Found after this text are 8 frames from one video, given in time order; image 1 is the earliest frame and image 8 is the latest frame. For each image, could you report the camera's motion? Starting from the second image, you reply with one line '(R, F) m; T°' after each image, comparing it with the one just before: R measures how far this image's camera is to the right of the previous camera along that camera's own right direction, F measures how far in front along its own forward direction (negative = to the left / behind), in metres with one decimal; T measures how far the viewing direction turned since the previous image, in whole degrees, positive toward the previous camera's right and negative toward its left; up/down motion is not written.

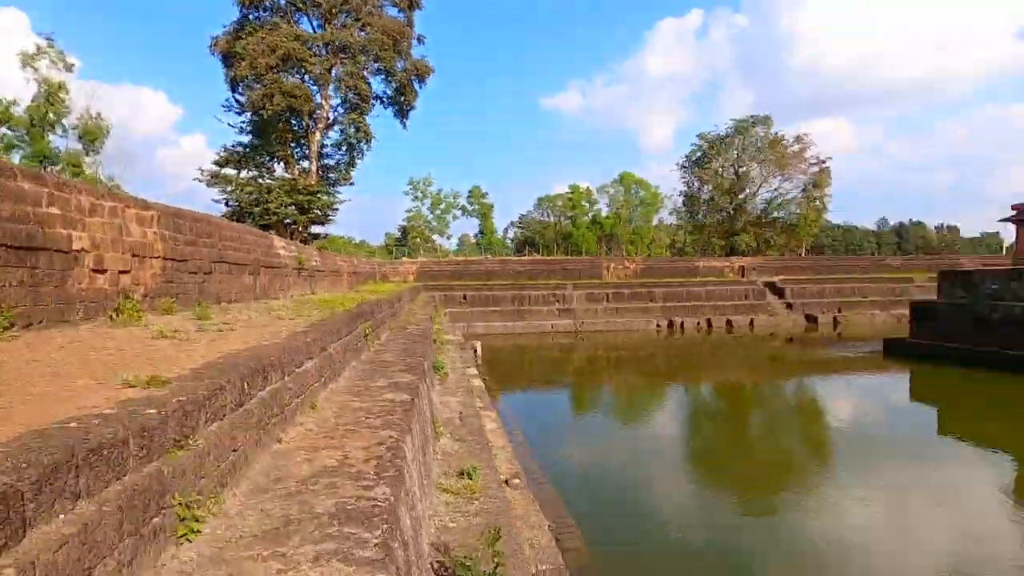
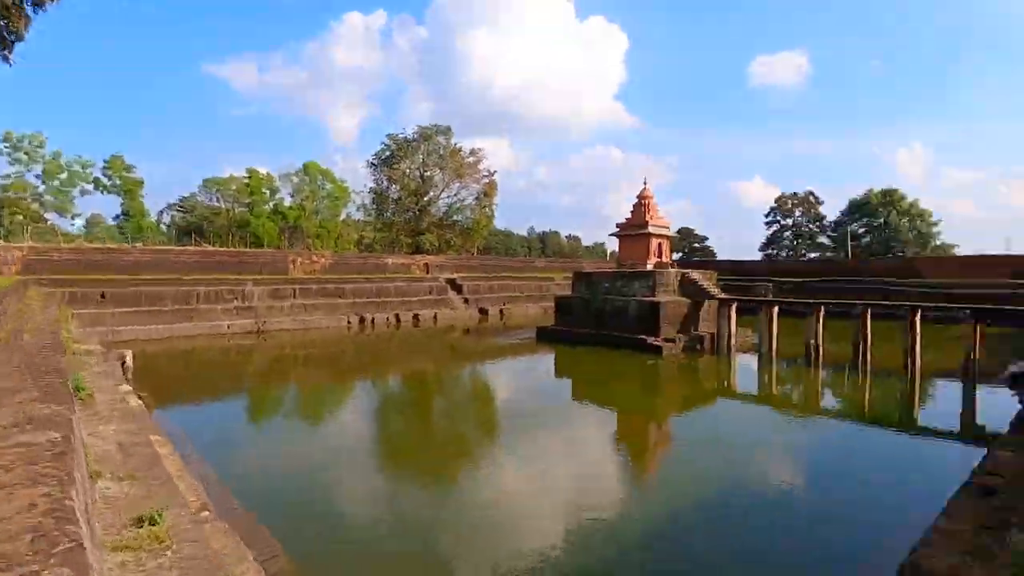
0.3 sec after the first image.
(-0.2, +0.1) m; +33°
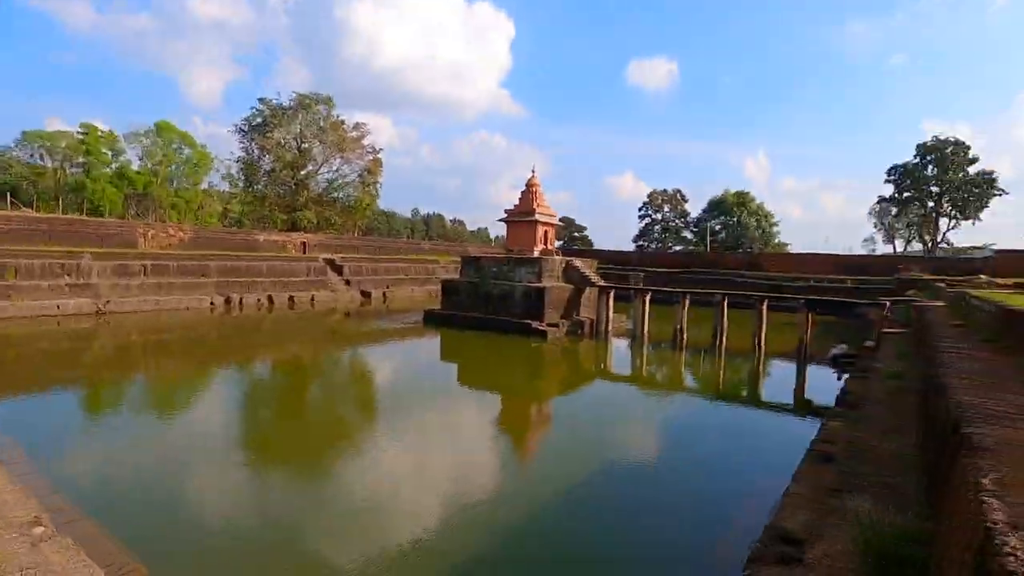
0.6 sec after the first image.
(-0.1, +0.1) m; +13°
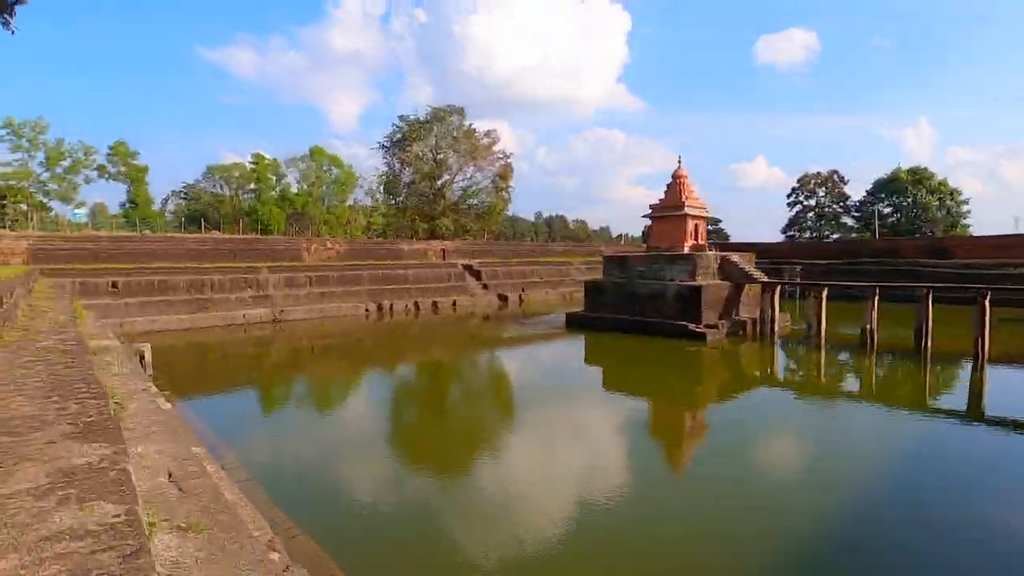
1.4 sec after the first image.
(-0.6, +0.4) m; -13°
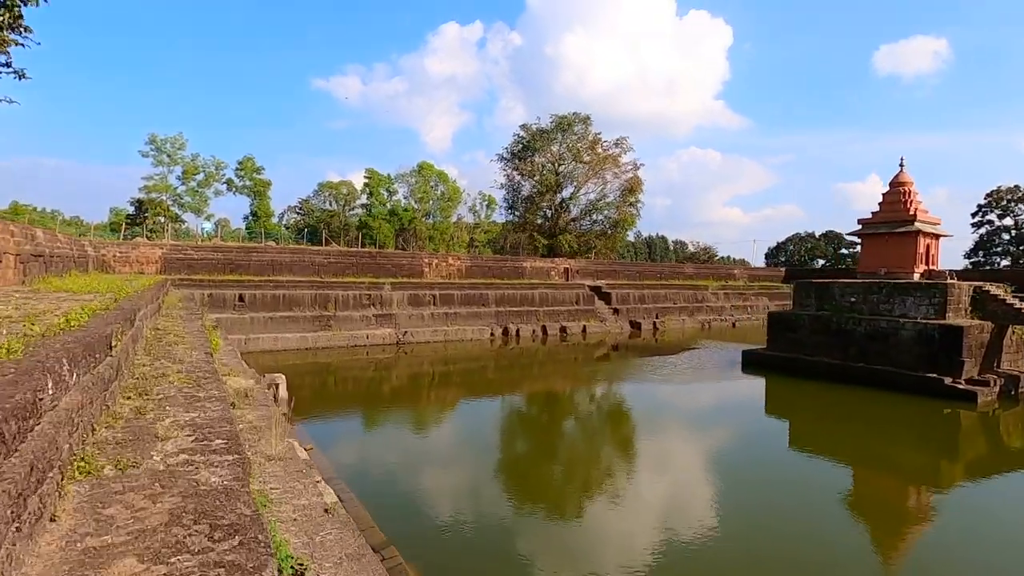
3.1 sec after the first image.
(-1.6, +1.8) m; -9°
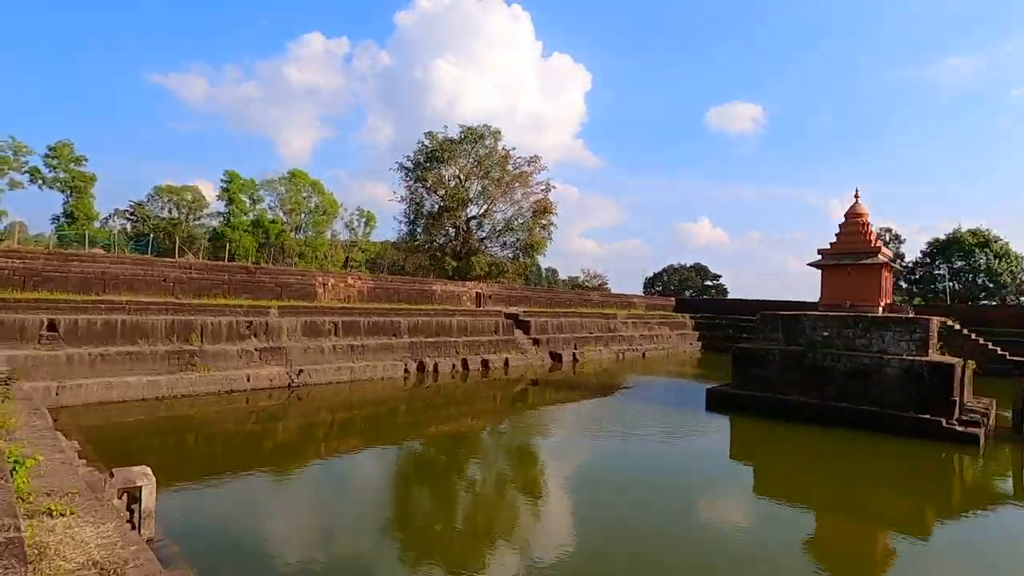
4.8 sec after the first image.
(-1.3, +2.2) m; +15°
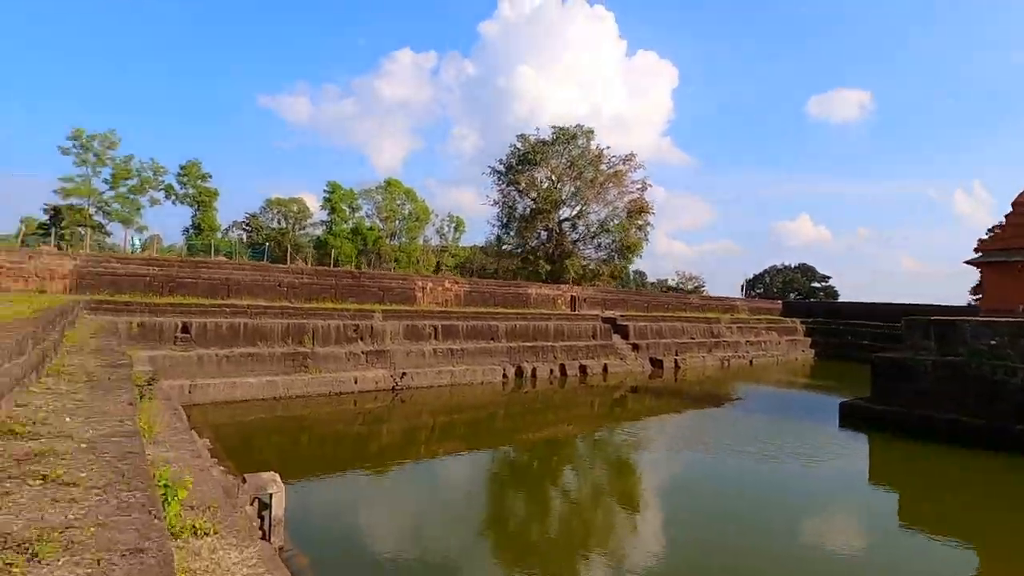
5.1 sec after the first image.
(-0.4, +0.3) m; -9°
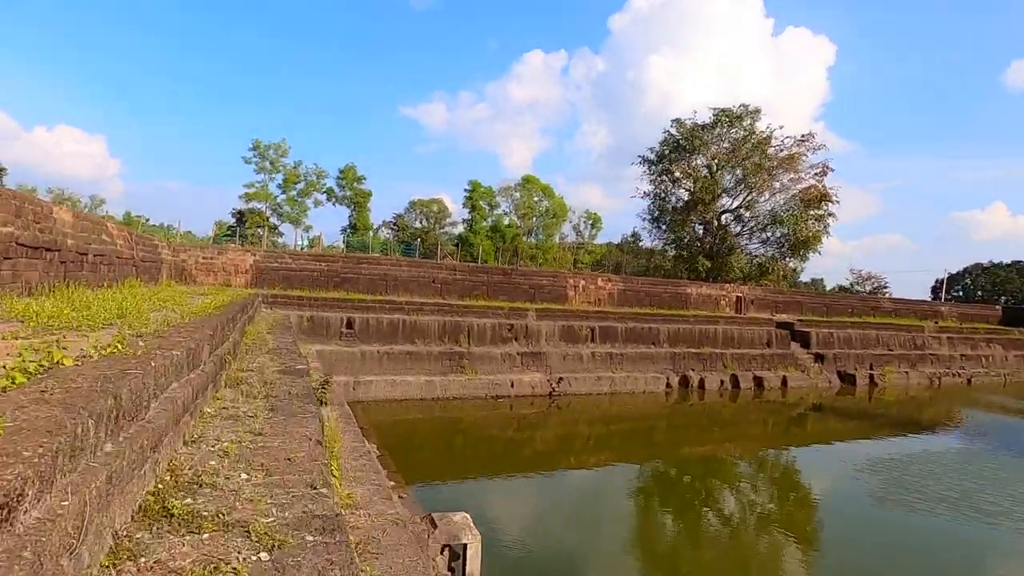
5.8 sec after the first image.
(-0.7, +0.8) m; -14°
